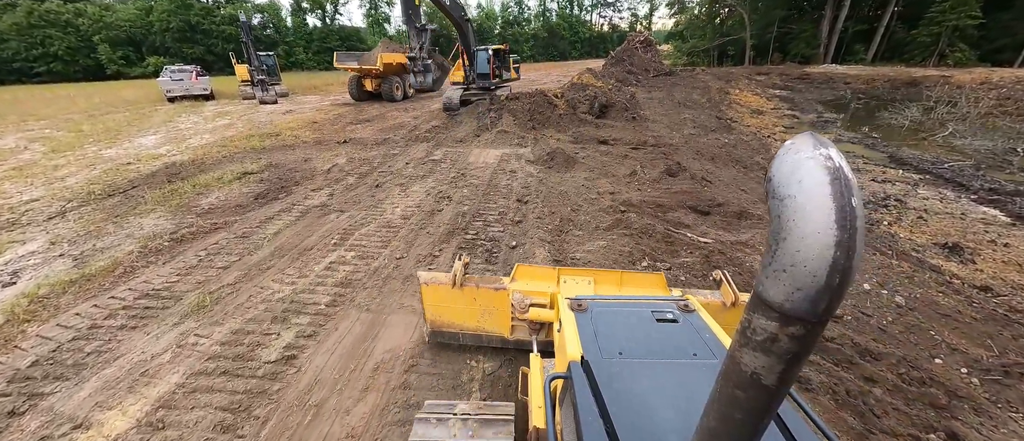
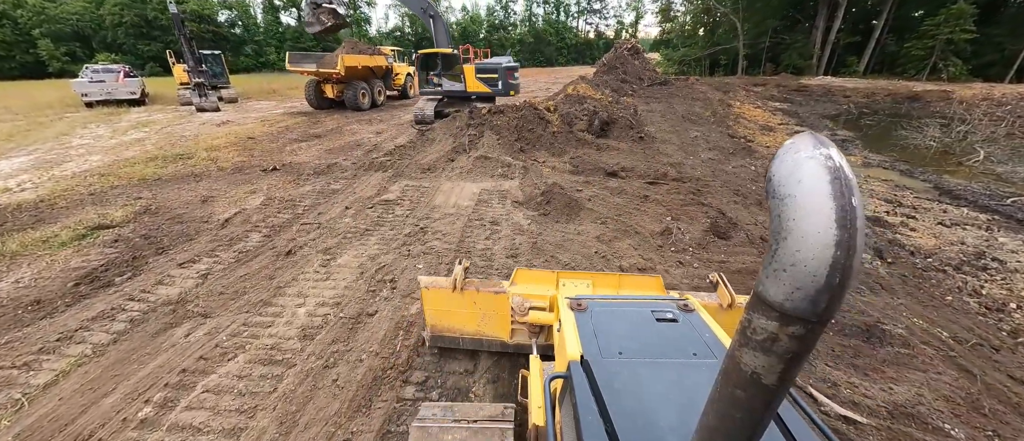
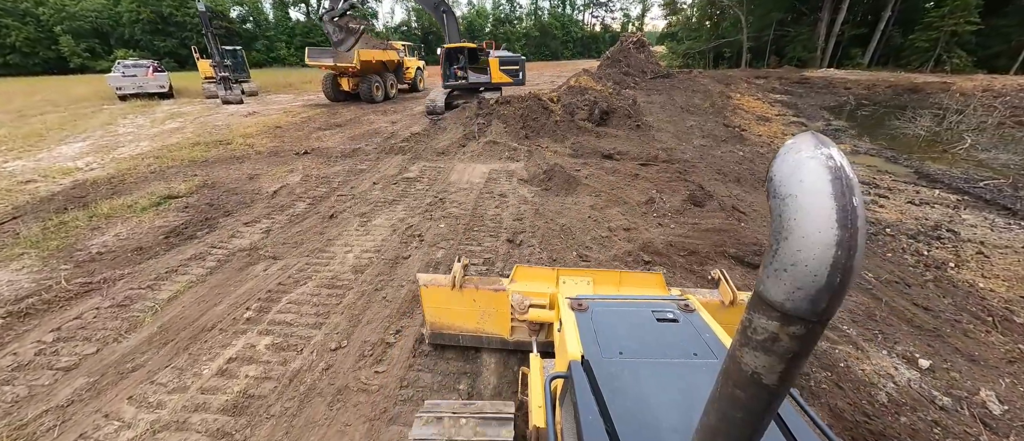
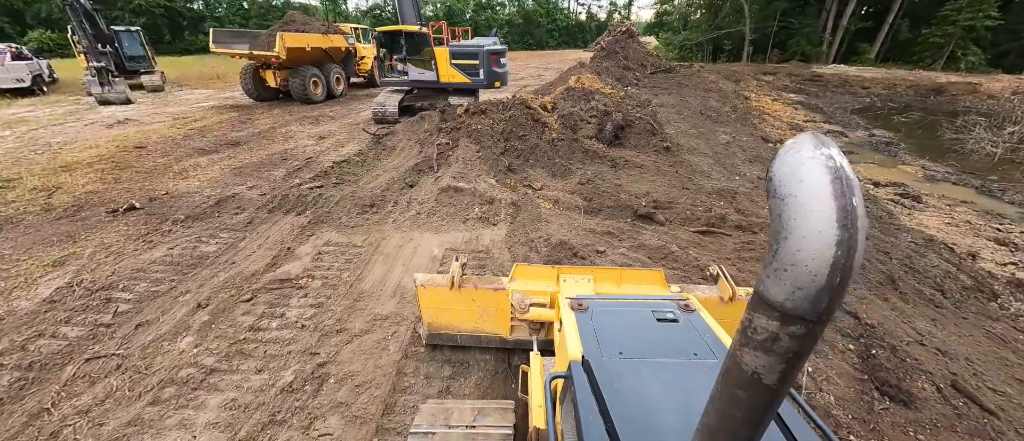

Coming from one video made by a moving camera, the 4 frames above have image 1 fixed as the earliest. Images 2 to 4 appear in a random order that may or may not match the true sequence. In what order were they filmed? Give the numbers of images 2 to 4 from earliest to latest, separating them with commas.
3, 2, 4
